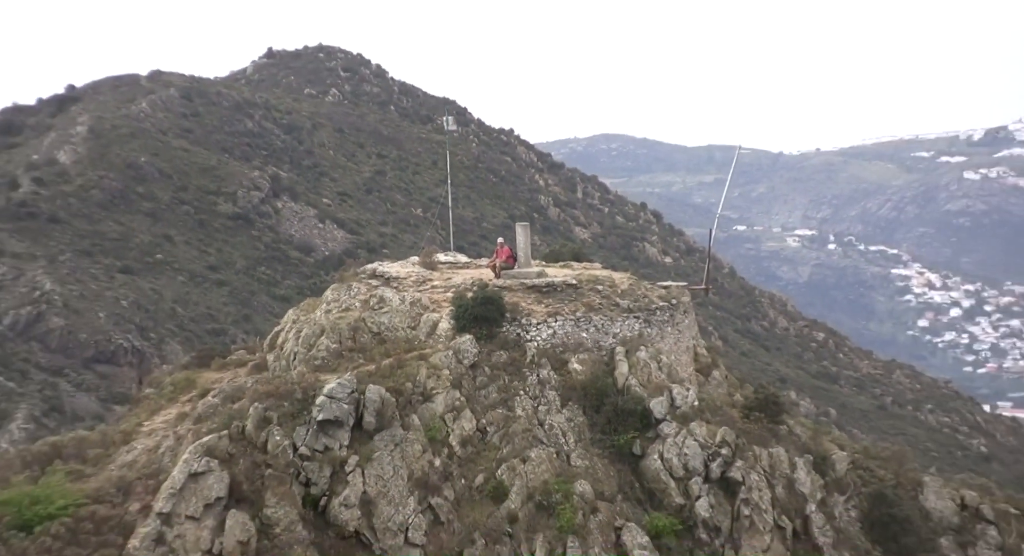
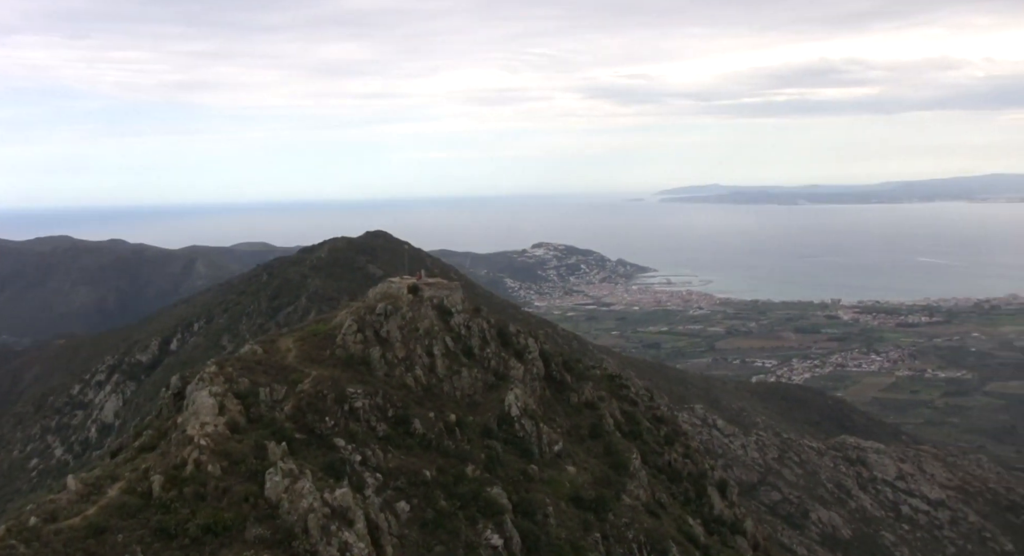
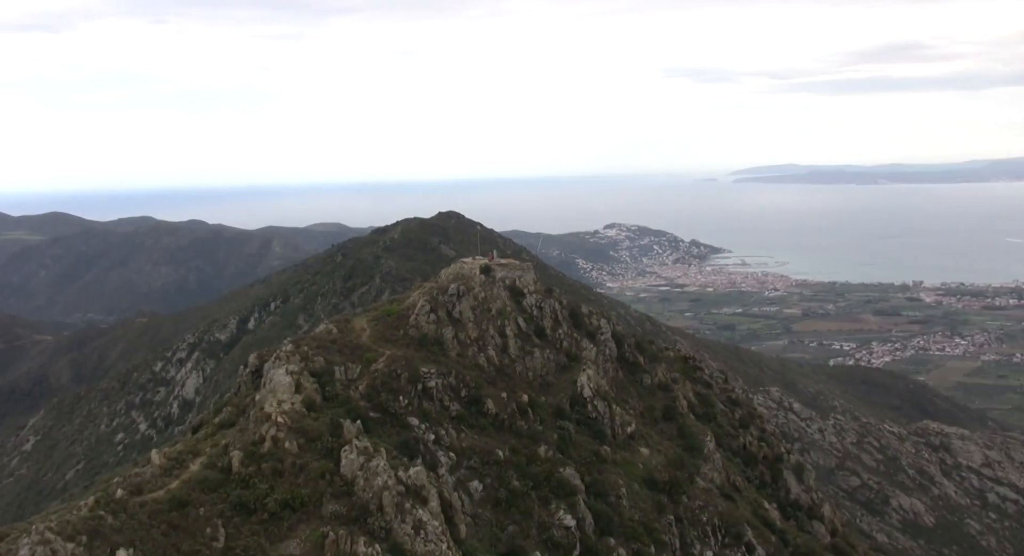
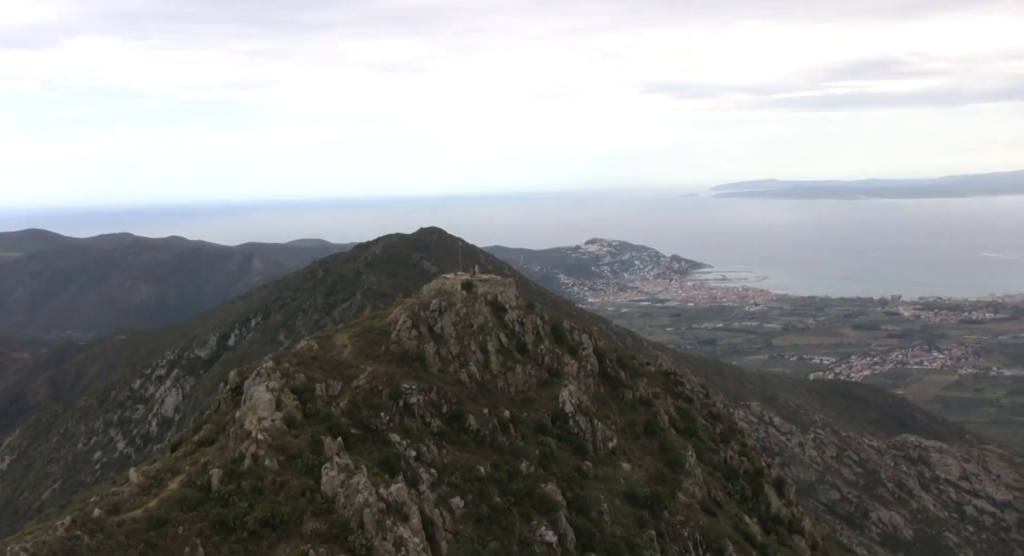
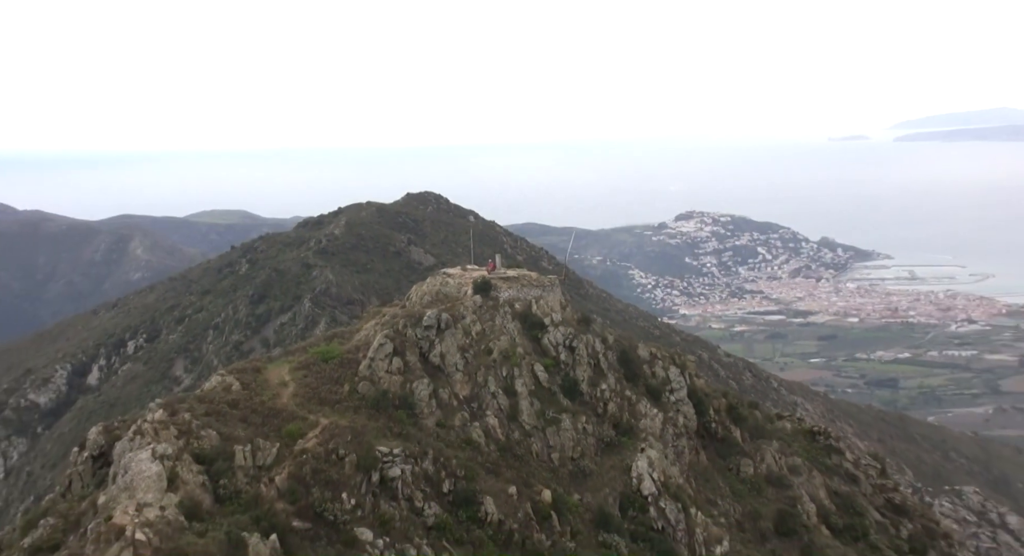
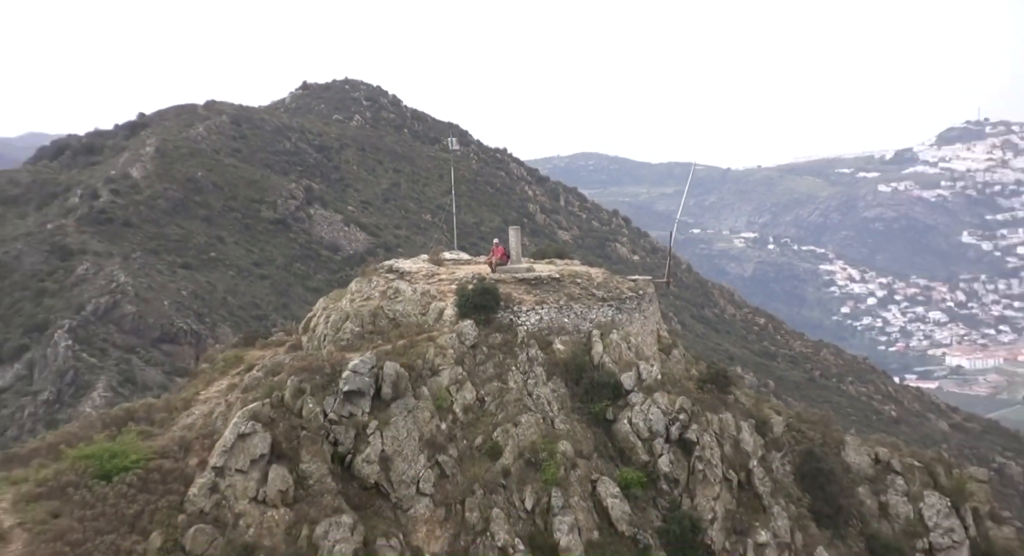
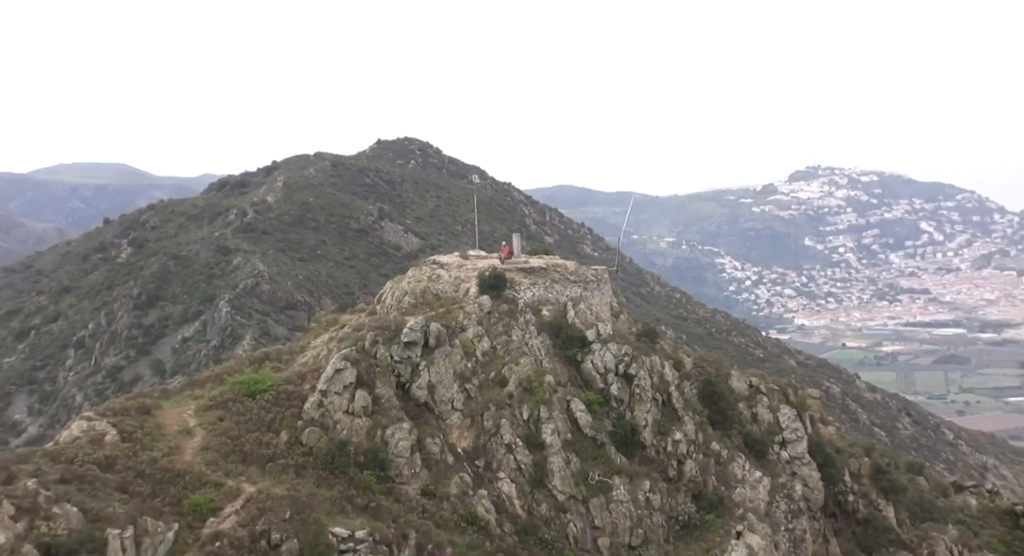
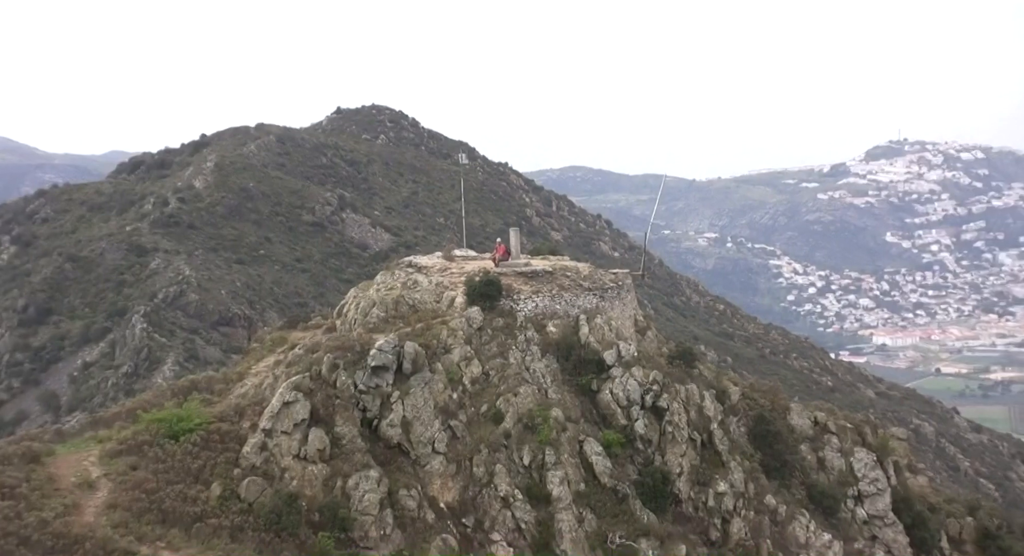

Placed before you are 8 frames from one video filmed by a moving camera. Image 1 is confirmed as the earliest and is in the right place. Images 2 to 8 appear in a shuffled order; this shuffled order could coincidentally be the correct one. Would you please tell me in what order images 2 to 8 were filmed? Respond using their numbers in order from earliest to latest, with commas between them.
6, 8, 7, 5, 3, 4, 2
